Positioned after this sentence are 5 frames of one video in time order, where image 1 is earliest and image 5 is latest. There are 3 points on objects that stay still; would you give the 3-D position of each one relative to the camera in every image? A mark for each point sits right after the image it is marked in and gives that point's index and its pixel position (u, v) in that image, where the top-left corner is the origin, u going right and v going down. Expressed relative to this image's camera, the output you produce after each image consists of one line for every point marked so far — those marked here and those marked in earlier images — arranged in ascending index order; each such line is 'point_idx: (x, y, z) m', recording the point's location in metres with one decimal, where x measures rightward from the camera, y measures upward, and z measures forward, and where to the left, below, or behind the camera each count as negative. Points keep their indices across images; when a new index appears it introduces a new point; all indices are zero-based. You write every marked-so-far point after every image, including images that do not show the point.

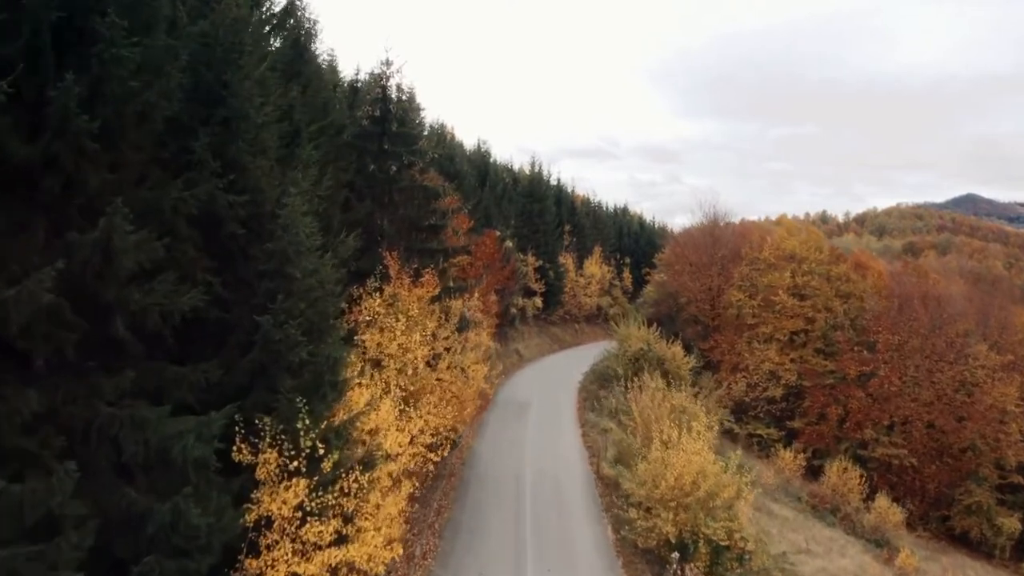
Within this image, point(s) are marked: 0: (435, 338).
0: (-2.9, -1.9, +19.2) m
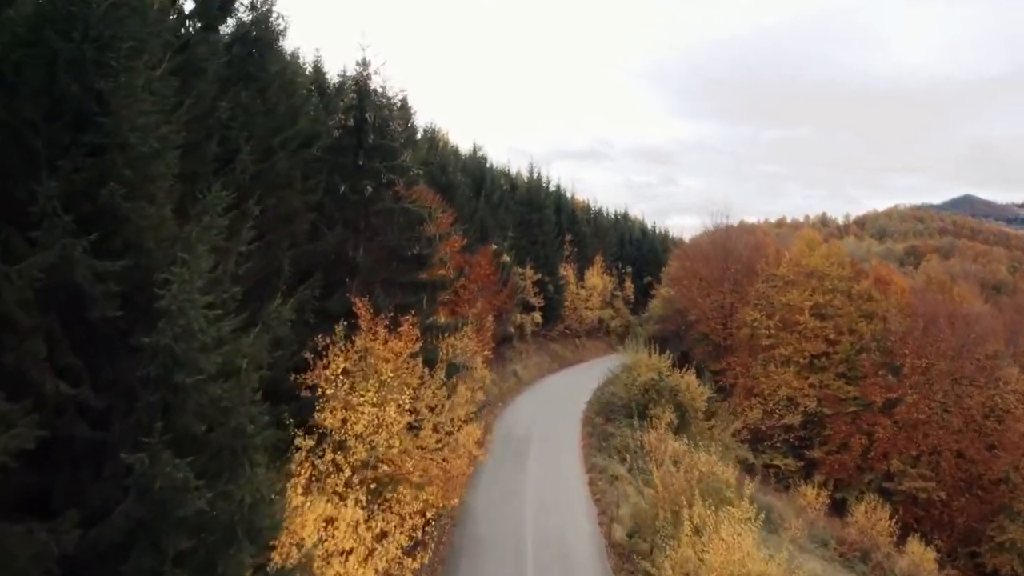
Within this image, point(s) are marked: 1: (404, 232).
0: (-3.0, -3.5, +15.8) m
1: (-4.2, +2.1, +19.4) m
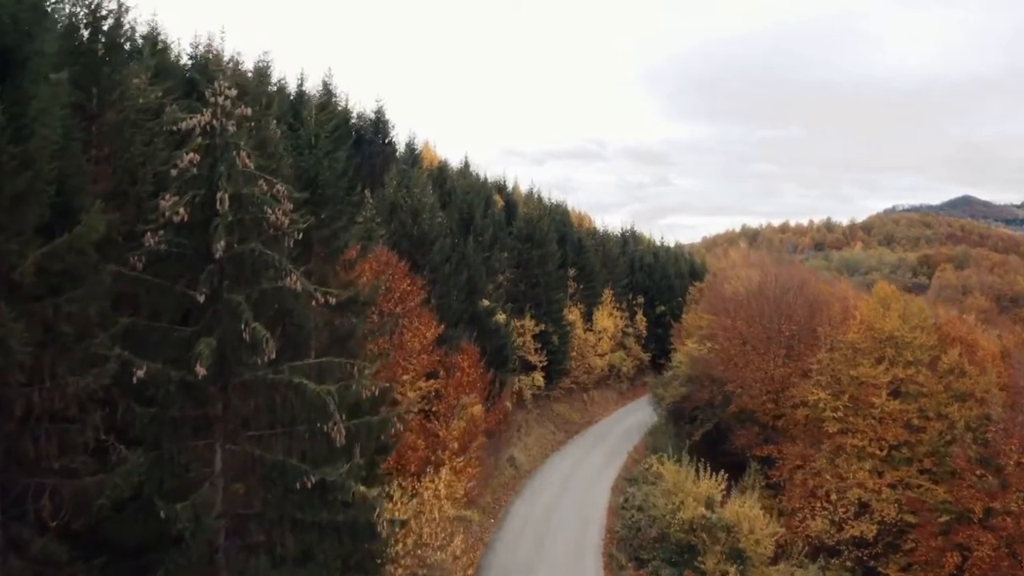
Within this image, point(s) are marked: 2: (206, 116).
0: (-3.0, -8.3, +6.6) m
1: (-4.2, -2.7, +10.1) m
2: (-5.6, +3.2, +9.3) m
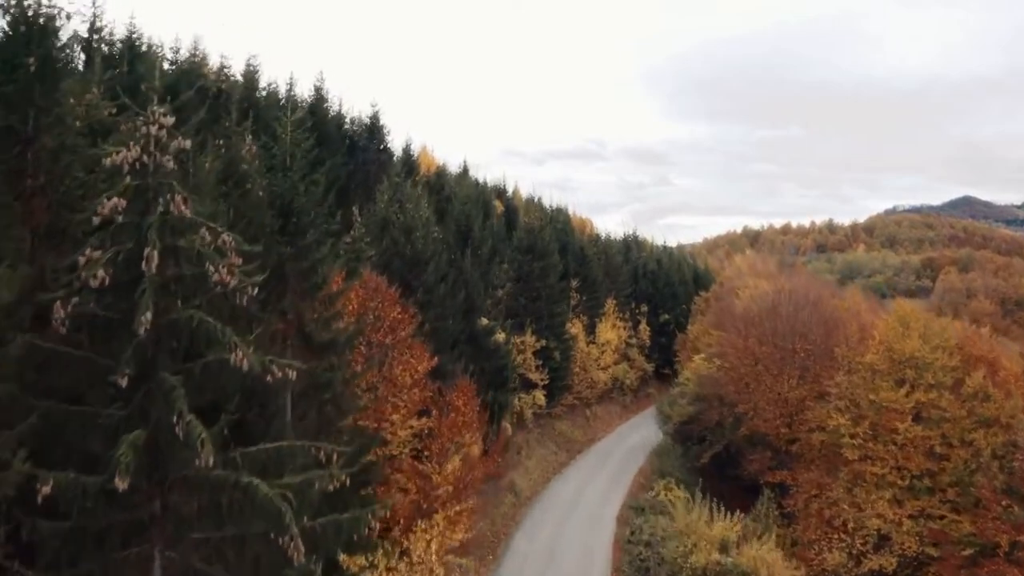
0: (-3.0, -9.5, +4.8) m
1: (-4.2, -3.8, +8.3) m
2: (-5.6, +2.0, +7.5) m
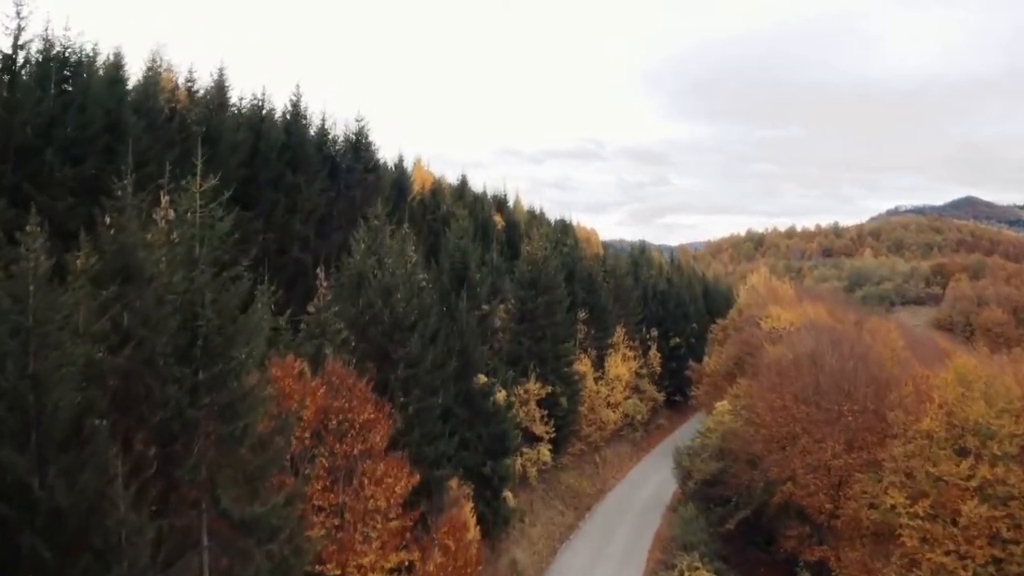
0: (-2.9, -12.5, +0.5) m
1: (-4.1, -6.8, +4.0) m
2: (-5.4, -1.0, +3.1) m
